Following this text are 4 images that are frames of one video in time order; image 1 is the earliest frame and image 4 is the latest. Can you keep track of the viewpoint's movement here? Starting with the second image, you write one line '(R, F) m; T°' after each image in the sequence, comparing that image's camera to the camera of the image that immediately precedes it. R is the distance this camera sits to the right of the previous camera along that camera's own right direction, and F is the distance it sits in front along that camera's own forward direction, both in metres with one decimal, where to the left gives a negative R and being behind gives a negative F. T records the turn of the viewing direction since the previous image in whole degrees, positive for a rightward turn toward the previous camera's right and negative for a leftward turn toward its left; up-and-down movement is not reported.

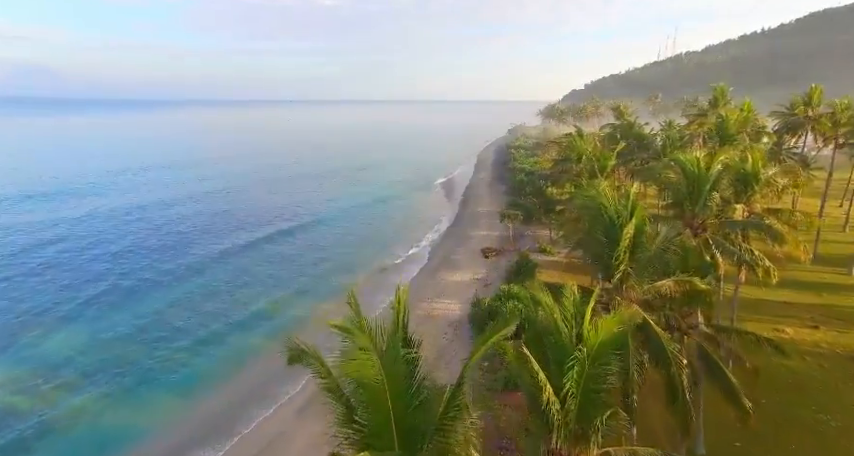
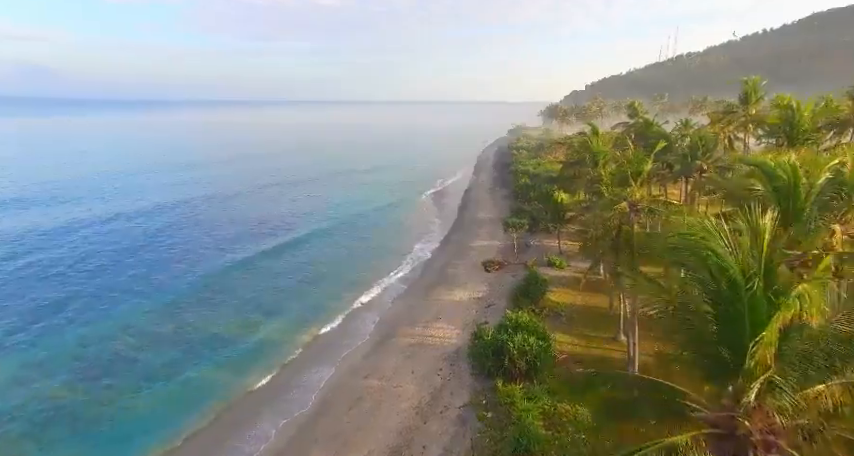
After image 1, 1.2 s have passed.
(+0.4, +4.6) m; 0°
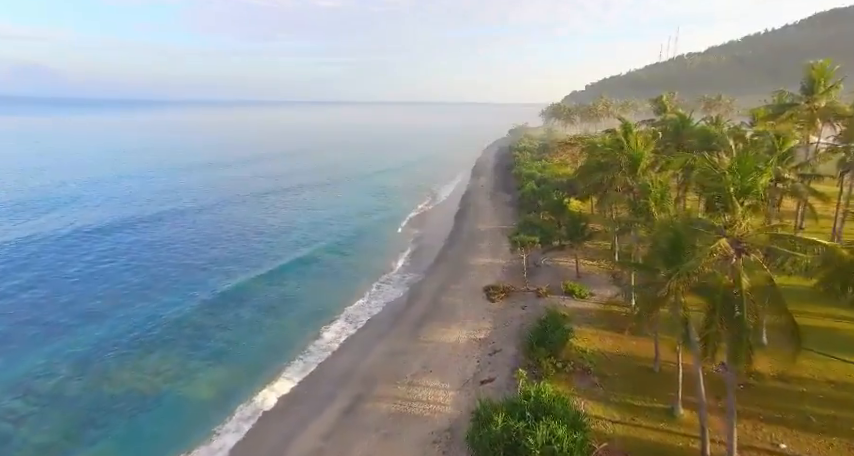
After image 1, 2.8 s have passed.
(+0.6, +7.1) m; 0°
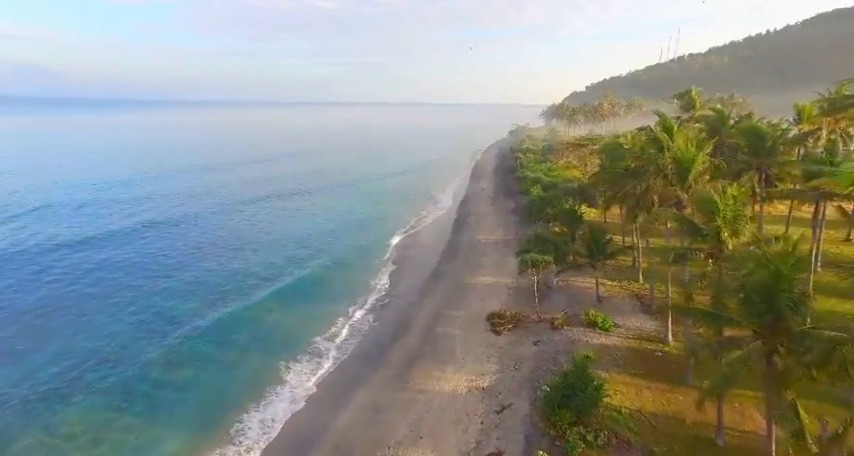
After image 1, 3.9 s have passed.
(+0.4, +5.2) m; 0°
